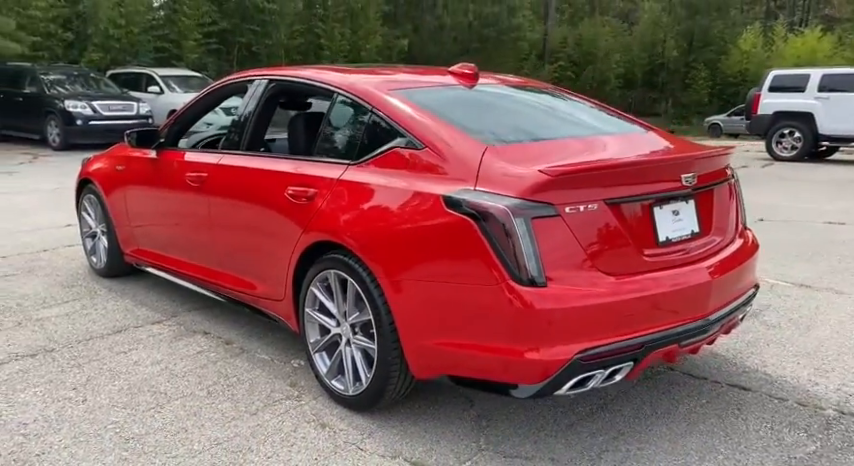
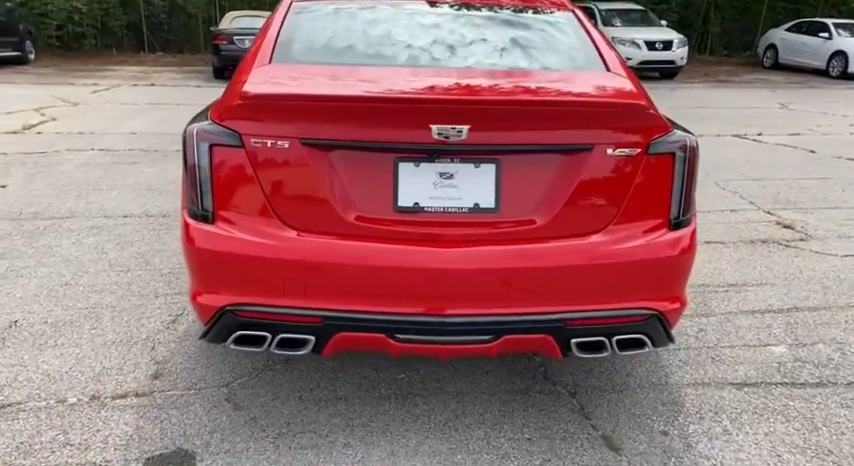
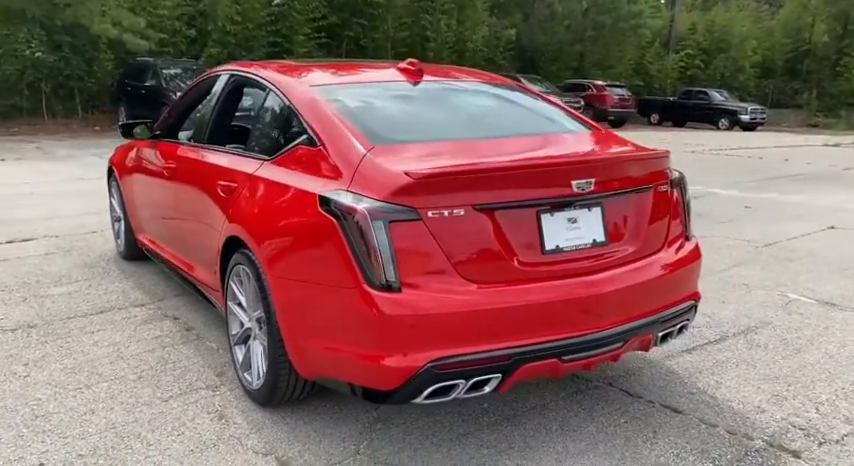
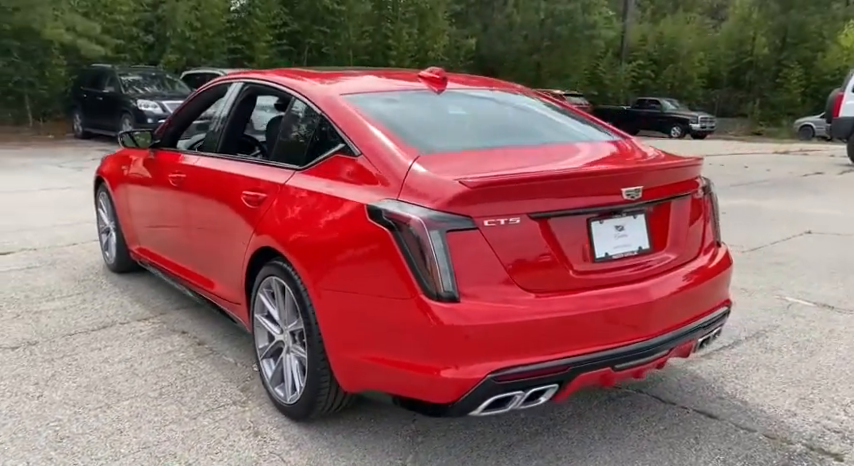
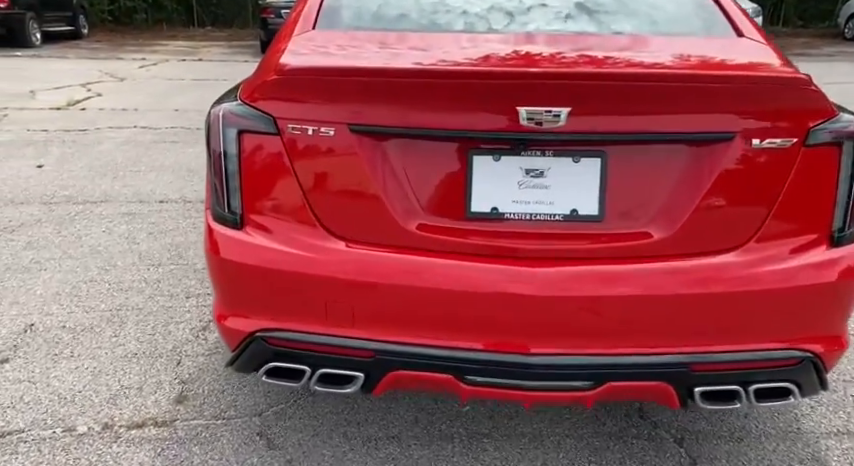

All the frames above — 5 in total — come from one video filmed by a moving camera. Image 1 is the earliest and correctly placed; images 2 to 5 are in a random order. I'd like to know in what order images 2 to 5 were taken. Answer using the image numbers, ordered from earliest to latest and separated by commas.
4, 3, 2, 5
